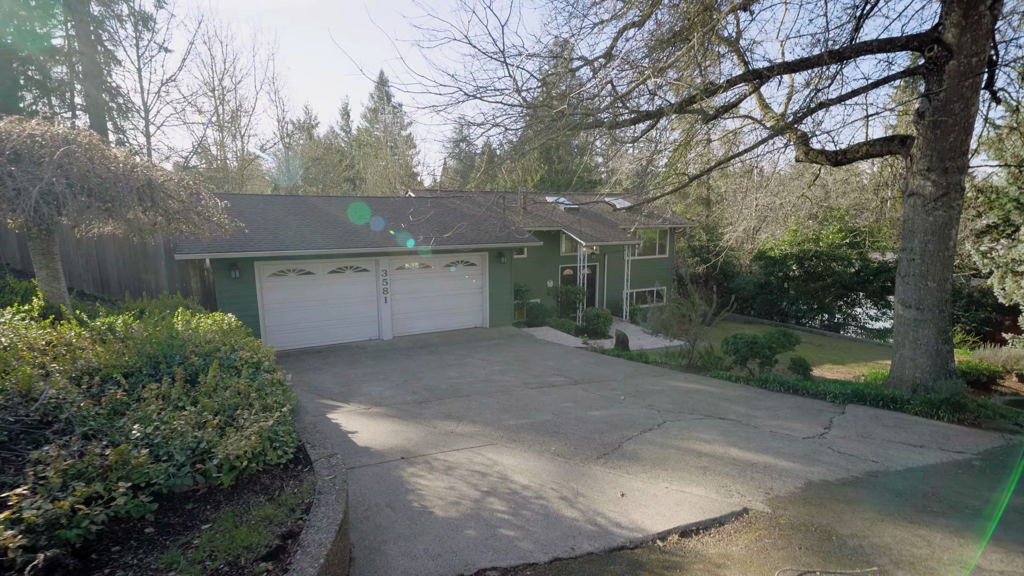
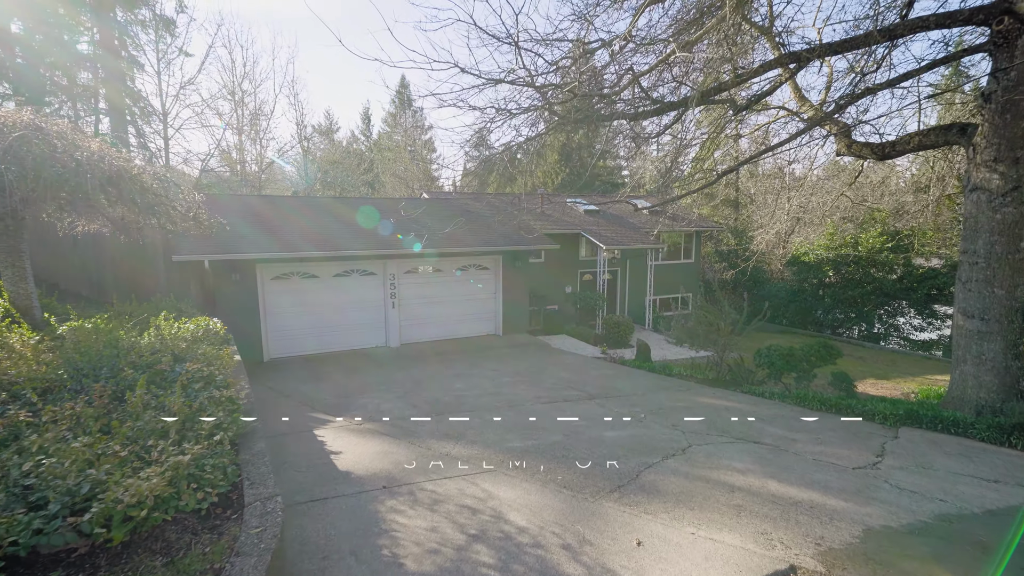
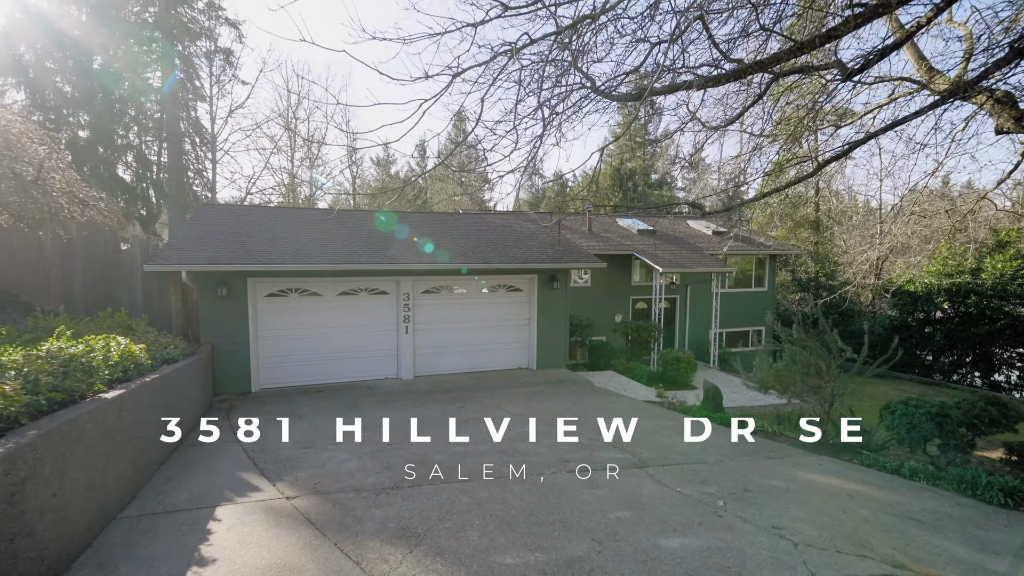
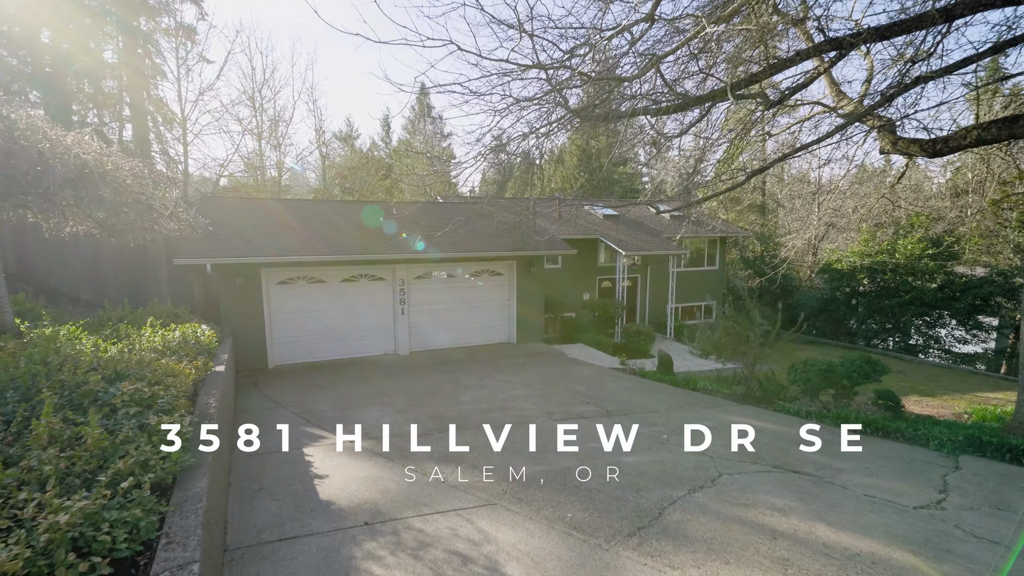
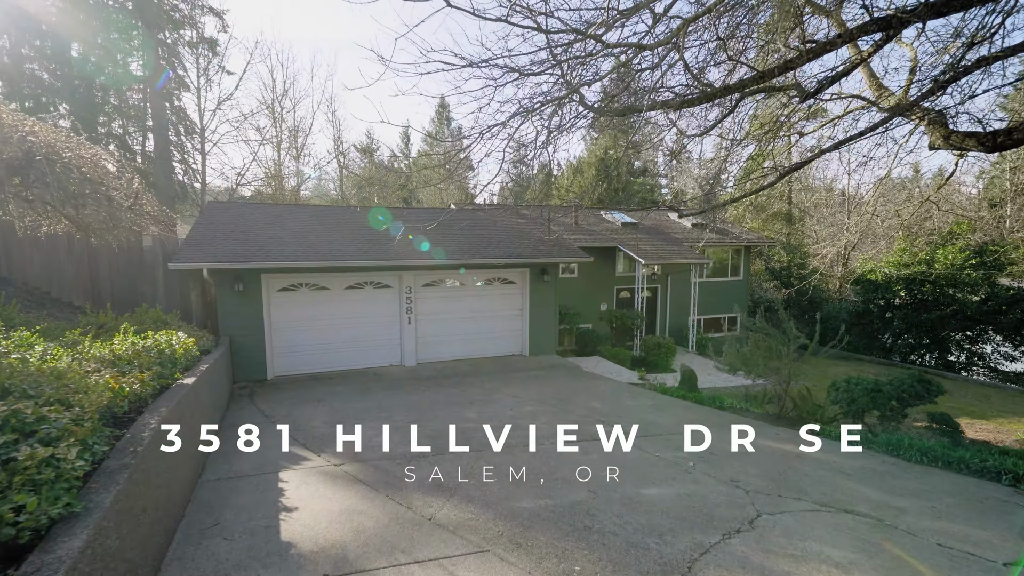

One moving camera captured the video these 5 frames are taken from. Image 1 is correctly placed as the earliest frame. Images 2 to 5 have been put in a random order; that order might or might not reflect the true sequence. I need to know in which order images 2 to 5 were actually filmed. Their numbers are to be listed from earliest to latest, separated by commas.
2, 4, 5, 3
